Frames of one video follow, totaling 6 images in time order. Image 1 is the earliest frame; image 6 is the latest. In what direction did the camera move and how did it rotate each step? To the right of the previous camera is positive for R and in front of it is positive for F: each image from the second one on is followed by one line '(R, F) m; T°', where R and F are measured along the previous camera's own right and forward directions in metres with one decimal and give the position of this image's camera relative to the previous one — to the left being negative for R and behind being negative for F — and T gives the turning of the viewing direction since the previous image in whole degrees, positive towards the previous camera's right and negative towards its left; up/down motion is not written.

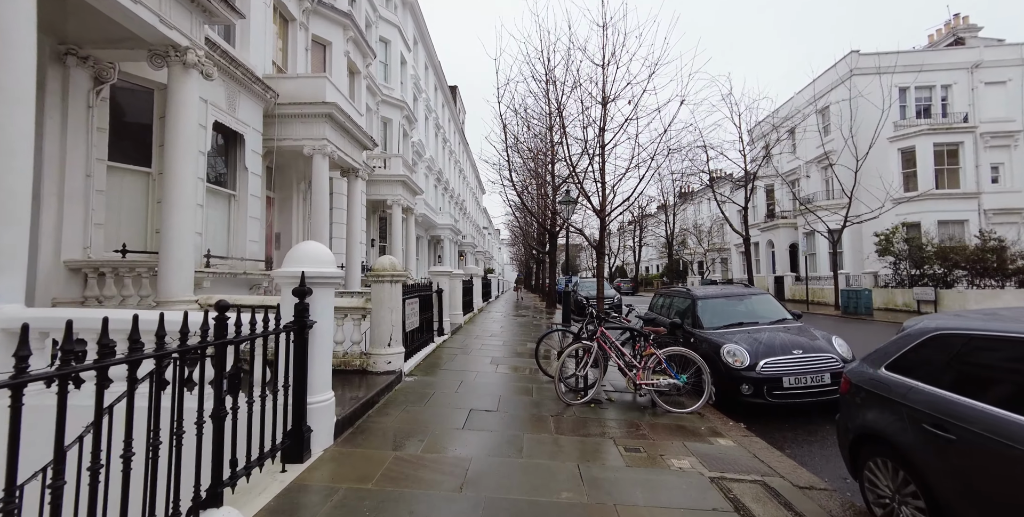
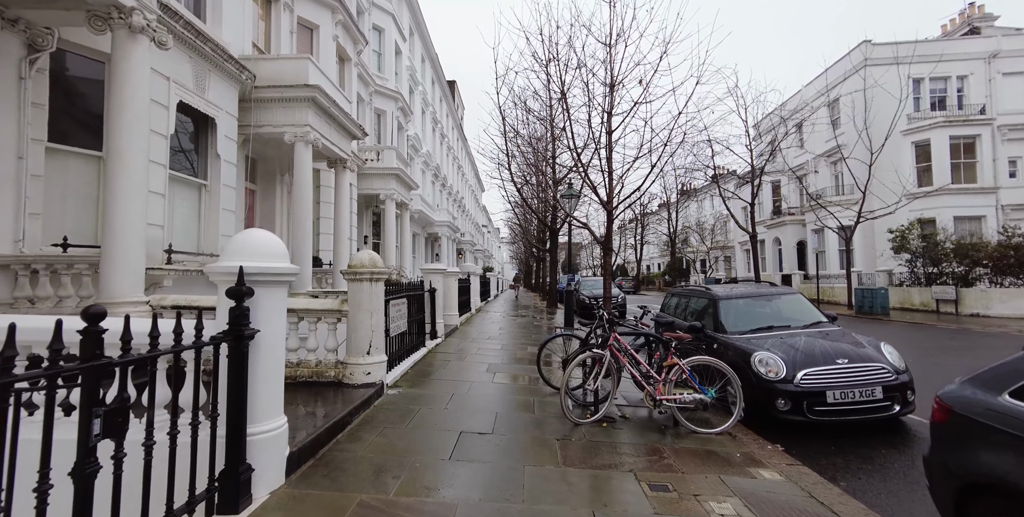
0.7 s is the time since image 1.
(0.0, +0.8) m; 0°
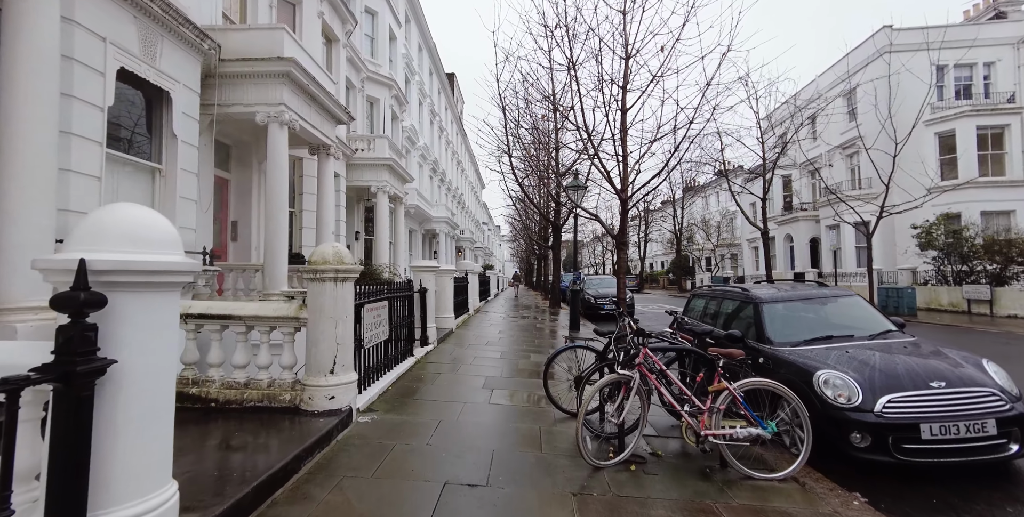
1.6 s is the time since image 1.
(0.0, +1.0) m; 0°
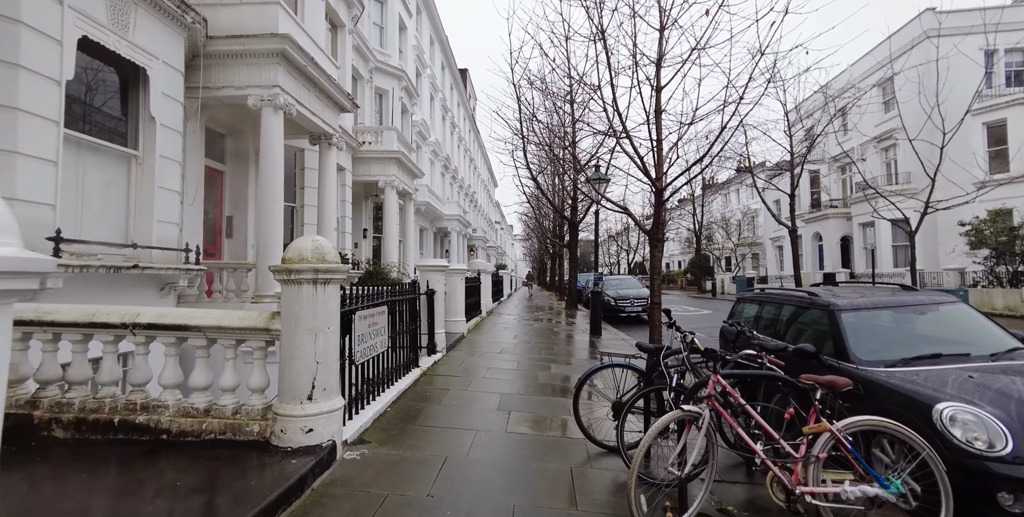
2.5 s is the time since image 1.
(-0.1, +0.9) m; -2°
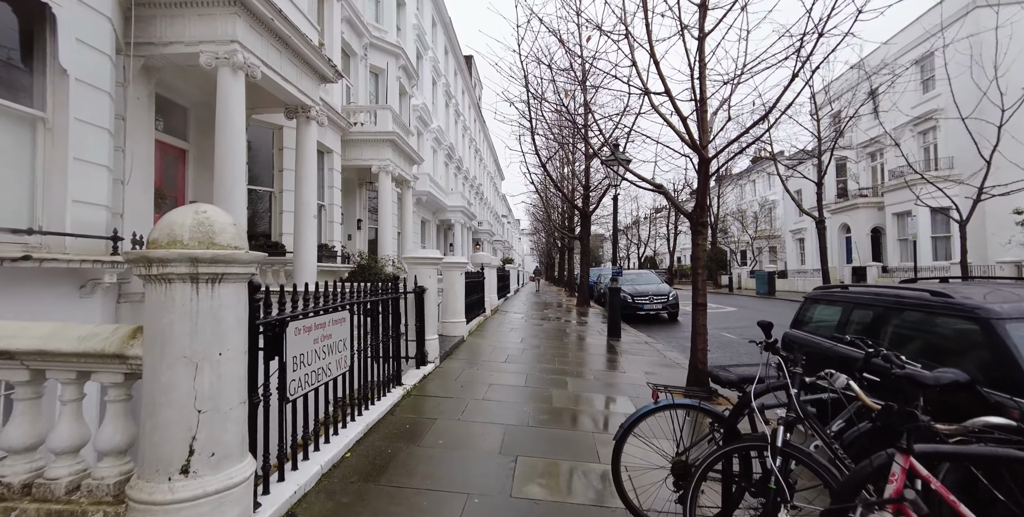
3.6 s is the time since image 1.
(0.0, +1.3) m; -1°
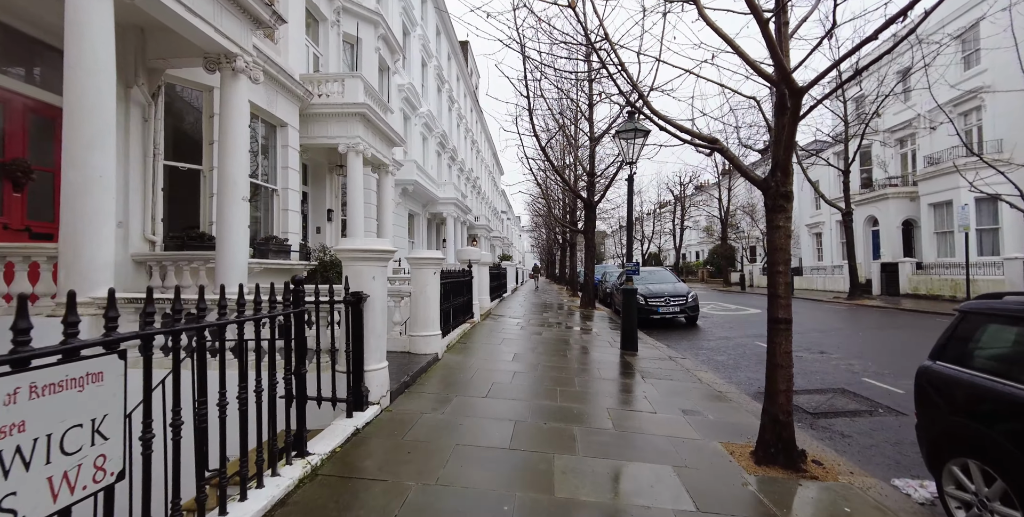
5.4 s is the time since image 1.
(+0.2, +1.9) m; 0°
